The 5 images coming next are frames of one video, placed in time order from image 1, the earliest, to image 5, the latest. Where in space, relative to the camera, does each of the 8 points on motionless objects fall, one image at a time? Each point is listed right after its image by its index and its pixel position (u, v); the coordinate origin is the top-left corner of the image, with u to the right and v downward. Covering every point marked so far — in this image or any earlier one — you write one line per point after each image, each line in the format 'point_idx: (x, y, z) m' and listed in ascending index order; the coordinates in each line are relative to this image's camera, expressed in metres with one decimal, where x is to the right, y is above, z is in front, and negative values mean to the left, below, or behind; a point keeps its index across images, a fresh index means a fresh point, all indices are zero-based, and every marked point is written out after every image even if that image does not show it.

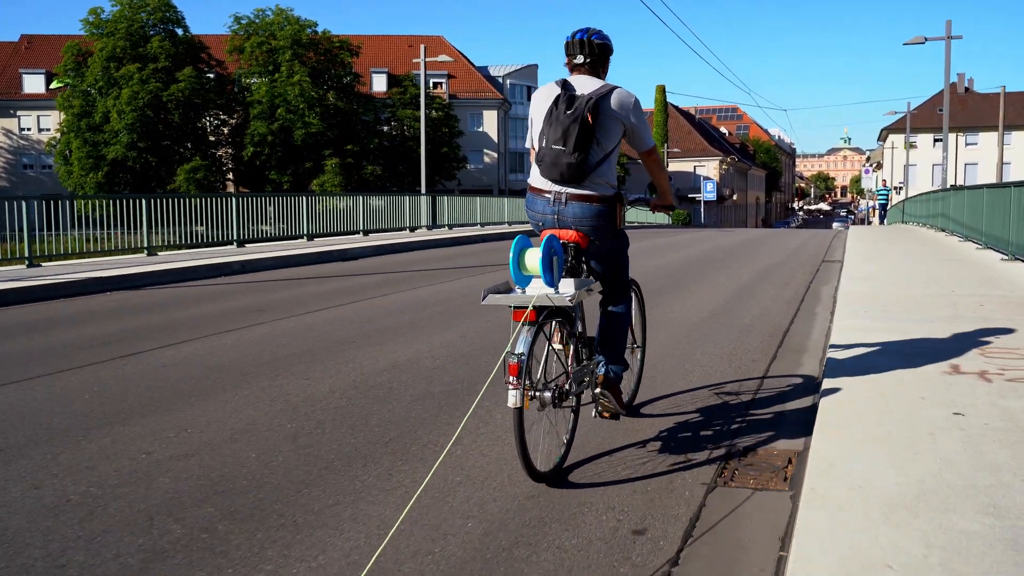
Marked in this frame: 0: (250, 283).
0: (-3.6, +0.1, +13.1) m
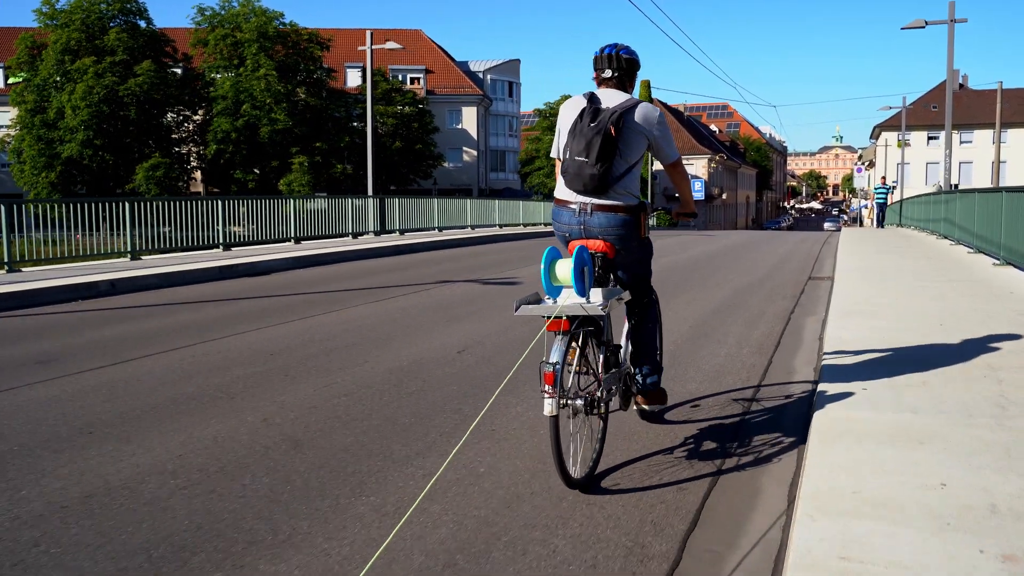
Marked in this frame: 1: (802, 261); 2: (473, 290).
0: (-3.9, 0.0, +12.3) m
1: (+4.6, +0.3, +15.1) m
2: (-0.6, 0.0, +11.9) m
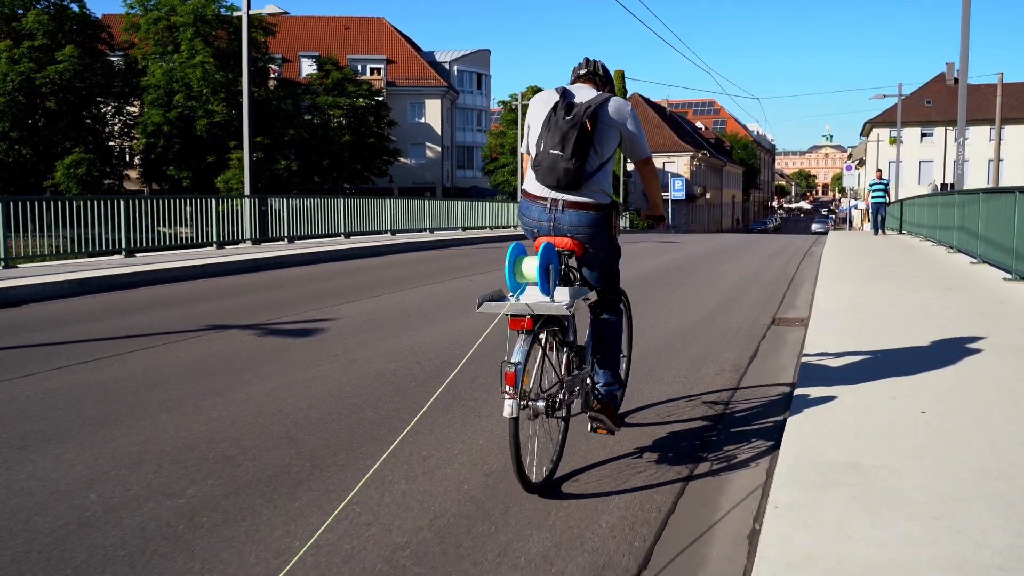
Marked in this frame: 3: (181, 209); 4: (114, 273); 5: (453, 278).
0: (-4.2, -0.1, +11.6) m
1: (+4.2, +0.2, +14.5) m
2: (-1.0, -0.1, +11.2) m
3: (-5.8, +1.4, +16.0) m
4: (-5.5, +0.2, +12.6) m
5: (-1.0, +0.1, +13.6) m
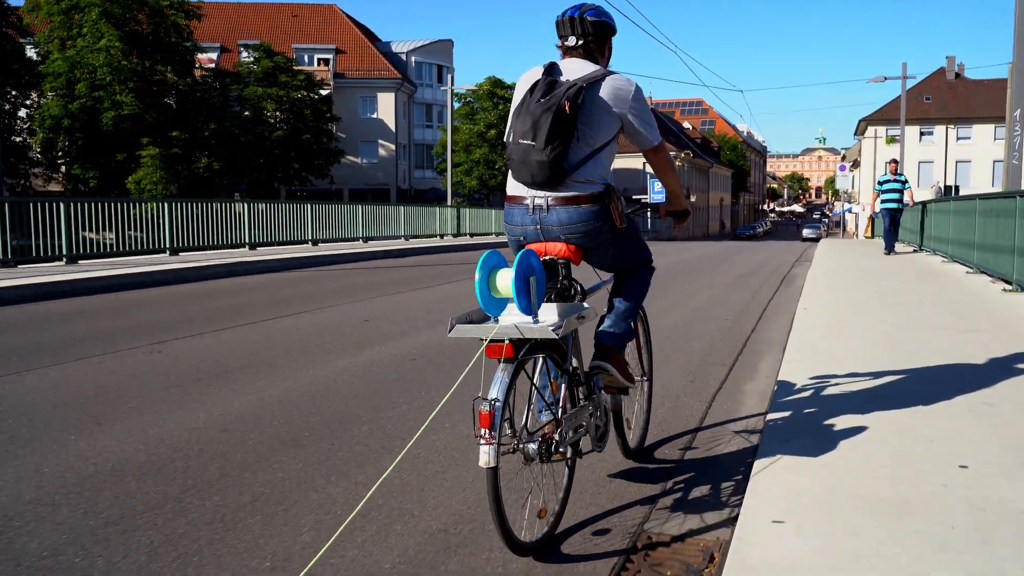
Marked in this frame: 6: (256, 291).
0: (-4.6, -0.3, +10.5) m
1: (+3.8, +0.1, +13.6) m
2: (-1.3, -0.2, +10.2) m
3: (-6.2, +1.2, +14.9) m
4: (-5.9, 0.0, +11.6) m
5: (-1.4, 0.0, +12.6) m
6: (-3.3, -0.1, +12.5) m
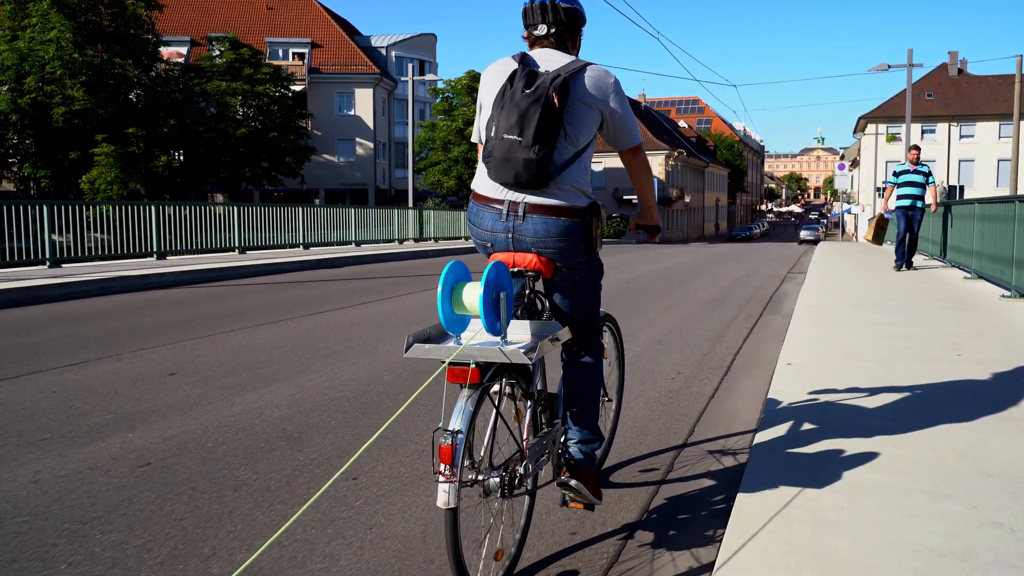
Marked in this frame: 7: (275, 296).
0: (-4.7, -0.3, +10.1) m
1: (+3.6, +0.1, +13.2) m
2: (-1.5, -0.3, +9.8) m
3: (-6.4, +1.1, +14.5) m
4: (-6.0, 0.0, +11.2) m
5: (-1.5, -0.1, +12.2) m
6: (-3.5, -0.1, +12.1) m
7: (-2.9, -0.1, +12.3) m
